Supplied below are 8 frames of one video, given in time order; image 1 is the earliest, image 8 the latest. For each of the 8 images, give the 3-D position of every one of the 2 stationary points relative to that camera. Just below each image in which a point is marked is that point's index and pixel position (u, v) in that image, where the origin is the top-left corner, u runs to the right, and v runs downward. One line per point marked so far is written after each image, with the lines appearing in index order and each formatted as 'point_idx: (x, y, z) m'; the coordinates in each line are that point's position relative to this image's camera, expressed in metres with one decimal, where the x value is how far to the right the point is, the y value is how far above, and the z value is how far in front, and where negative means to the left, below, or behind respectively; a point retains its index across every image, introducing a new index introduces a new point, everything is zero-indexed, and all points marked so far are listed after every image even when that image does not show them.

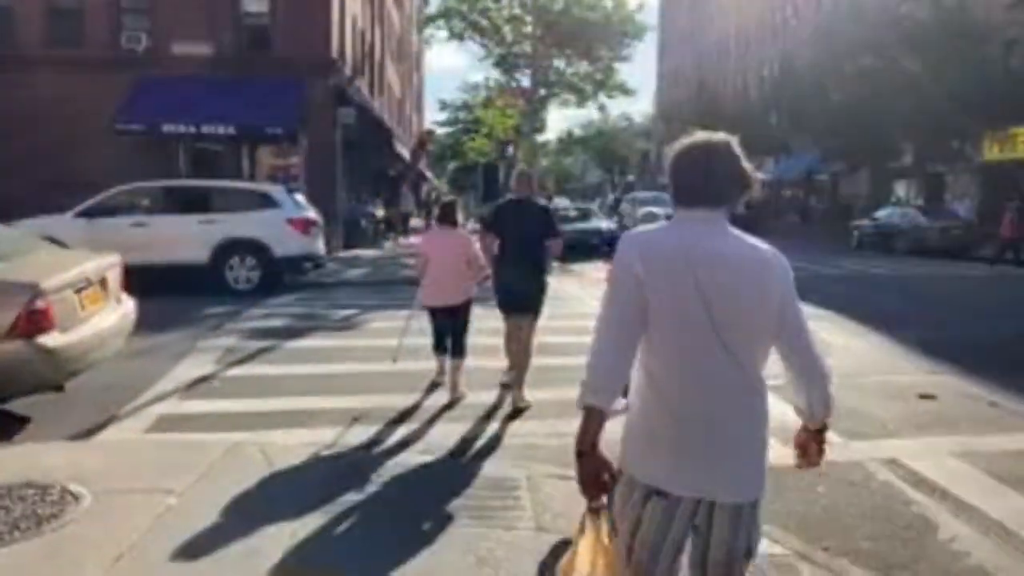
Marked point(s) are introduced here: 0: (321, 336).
0: (-3.2, -0.8, +13.2) m
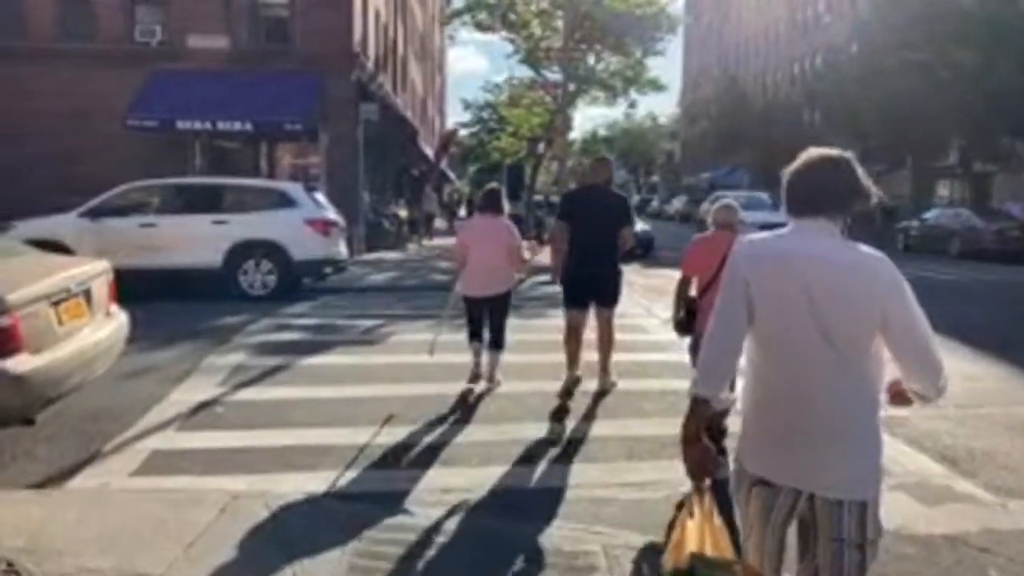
0: (-2.5, -0.9, +11.7) m
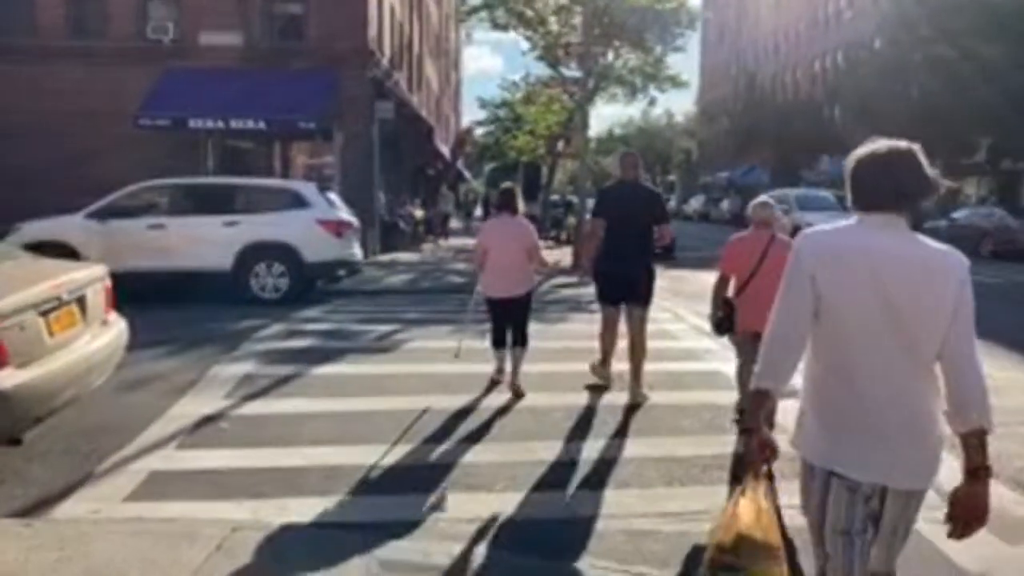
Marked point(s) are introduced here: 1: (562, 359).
0: (-2.2, -1.0, +11.1) m
1: (+0.8, -1.0, +11.6) m
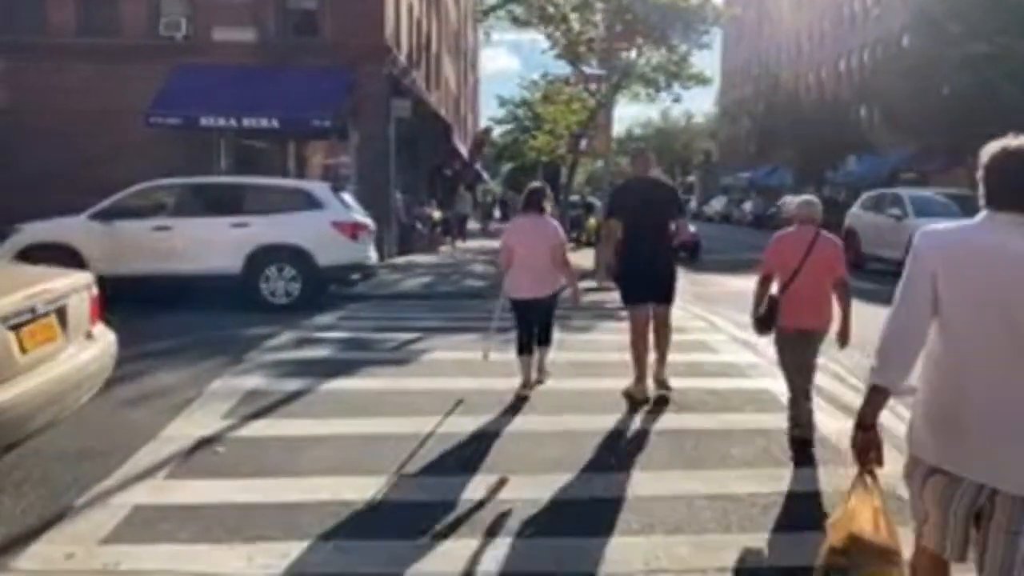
0: (-1.8, -1.1, +10.2) m
1: (+1.1, -1.2, +10.7) m
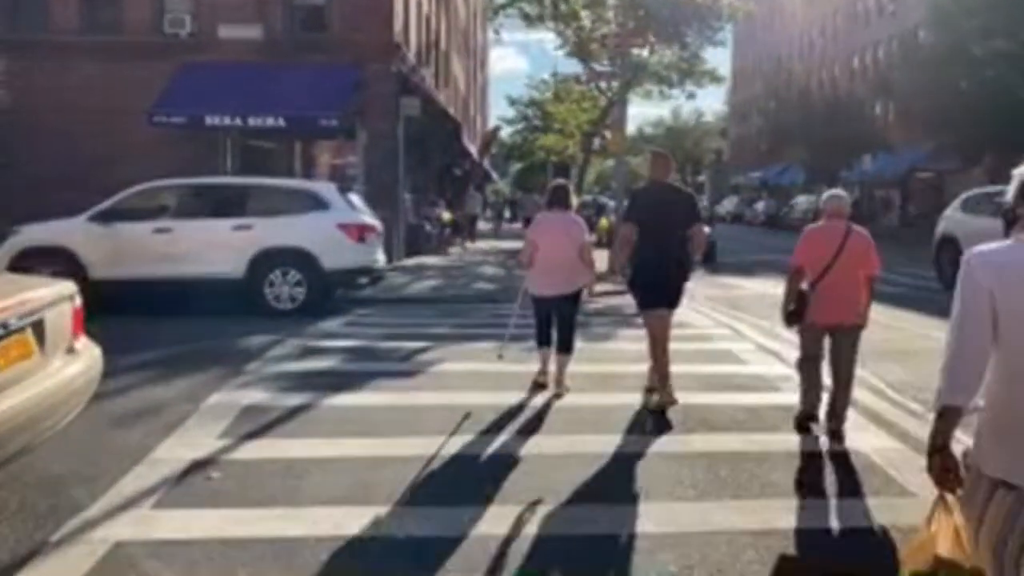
0: (-1.6, -1.2, +9.6) m
1: (+1.3, -1.3, +10.0) m
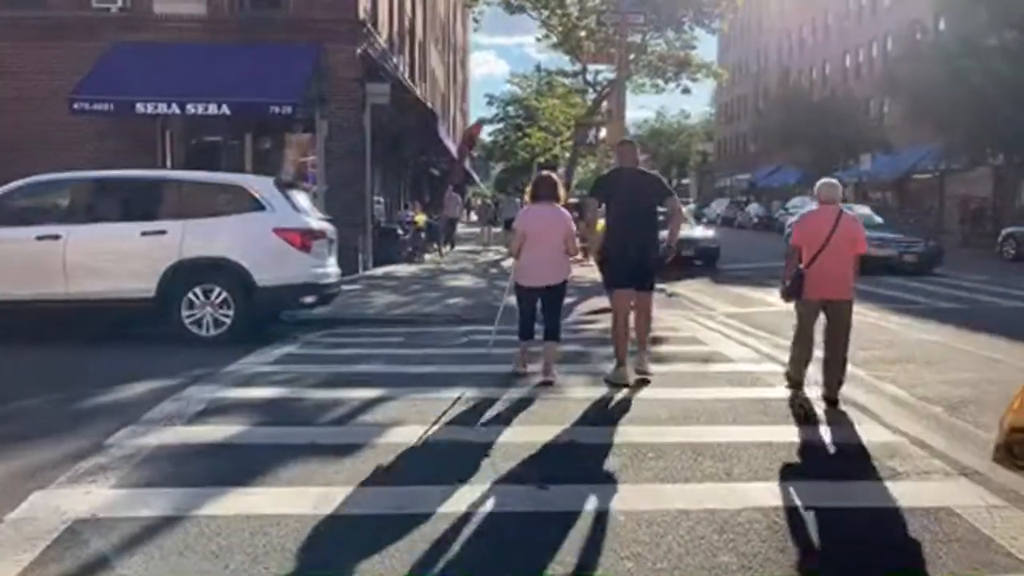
0: (-1.8, -1.5, +6.4) m
1: (+1.2, -1.5, +6.9) m
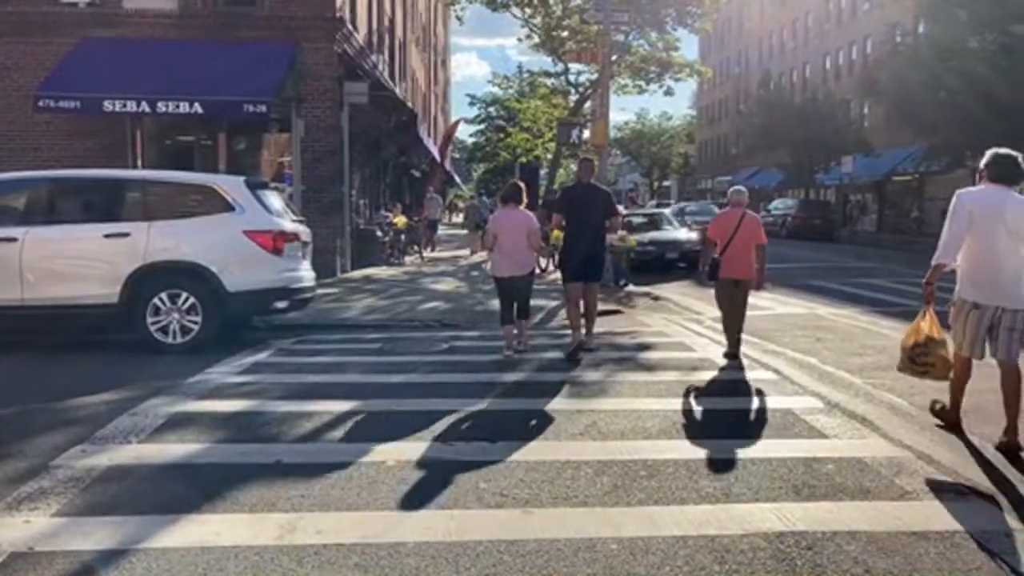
0: (-1.9, -1.6, +5.9) m
1: (+1.0, -1.6, +6.4) m
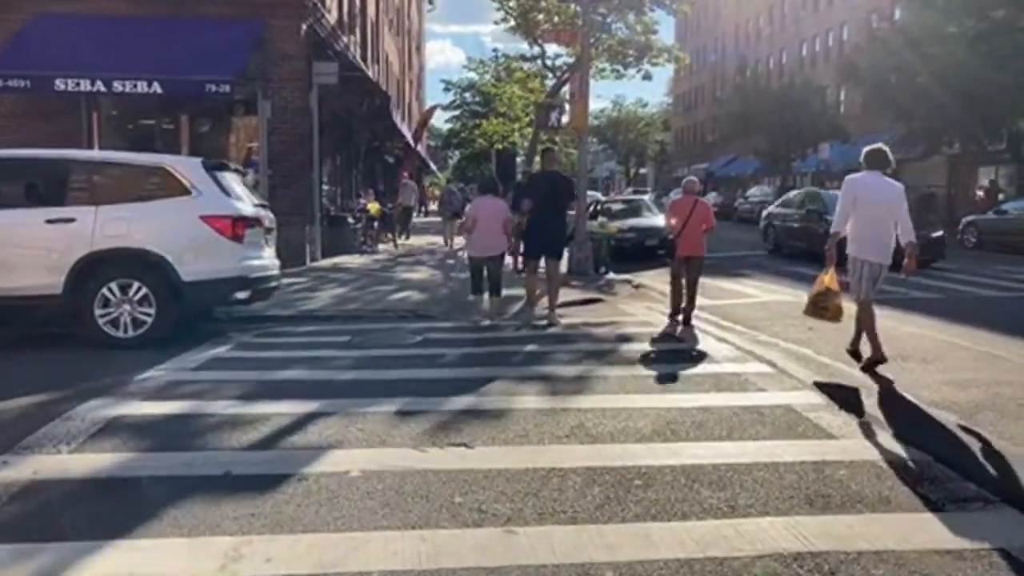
0: (-2.0, -1.5, +5.1) m
1: (+0.9, -1.5, +5.7) m
